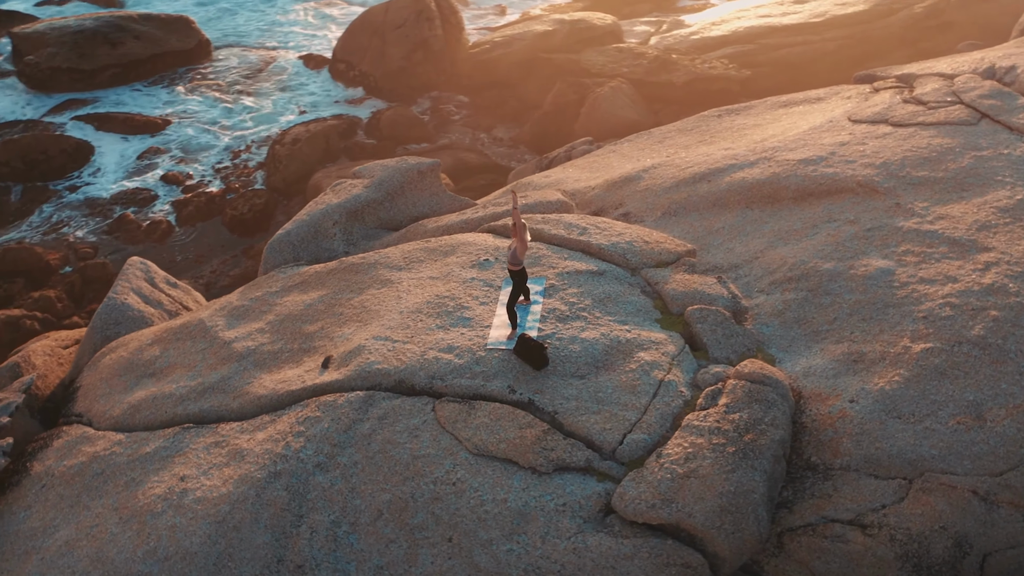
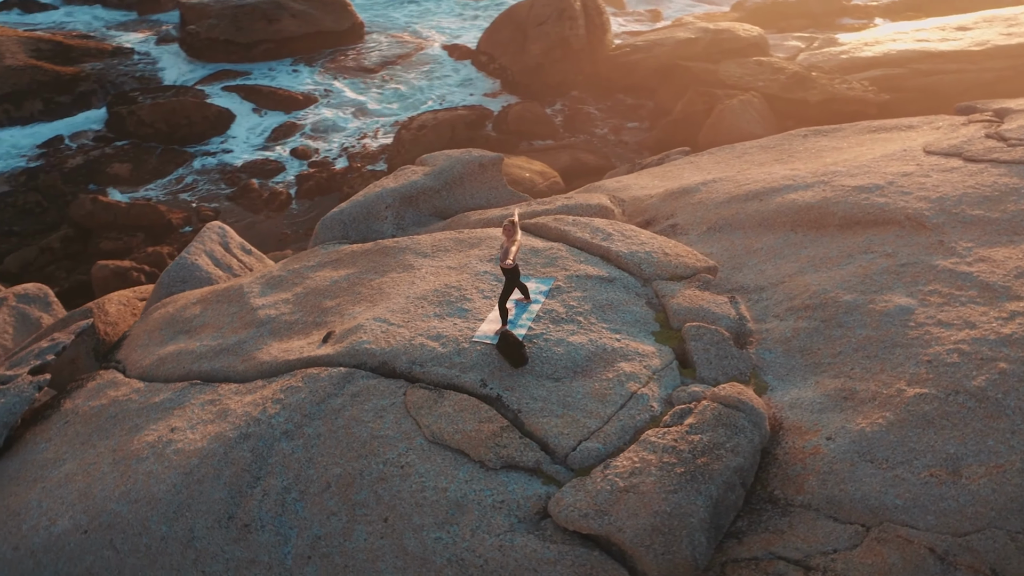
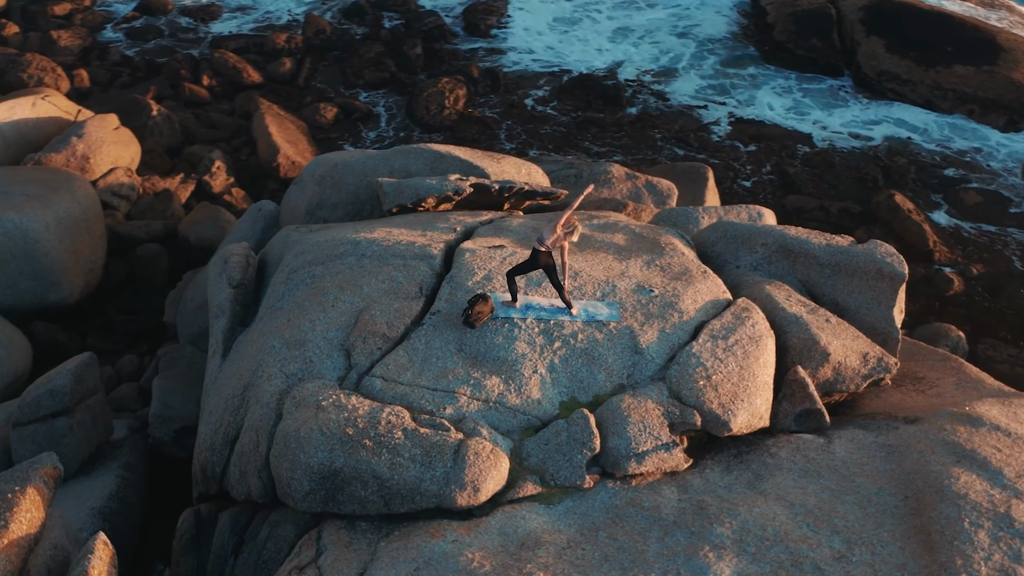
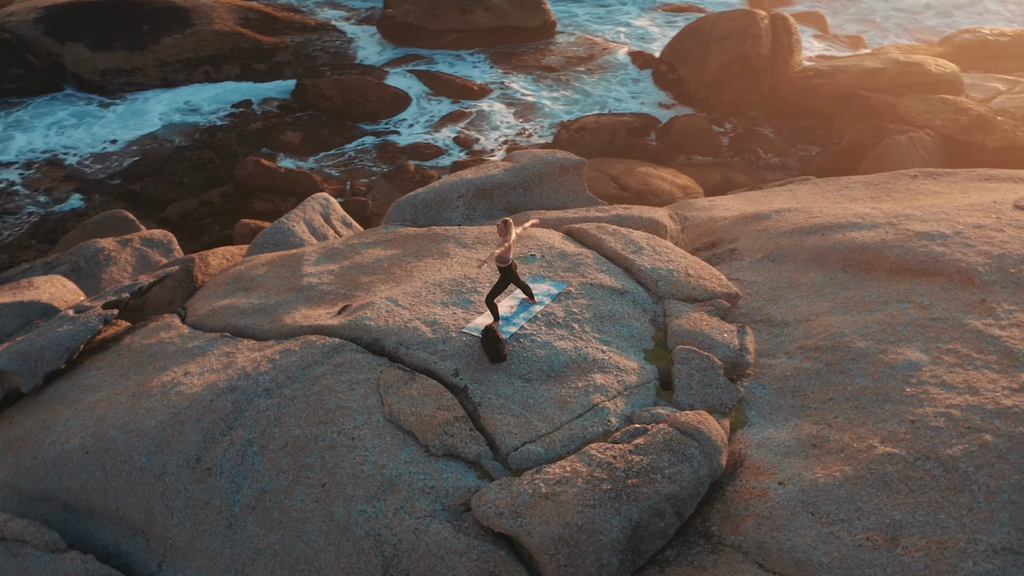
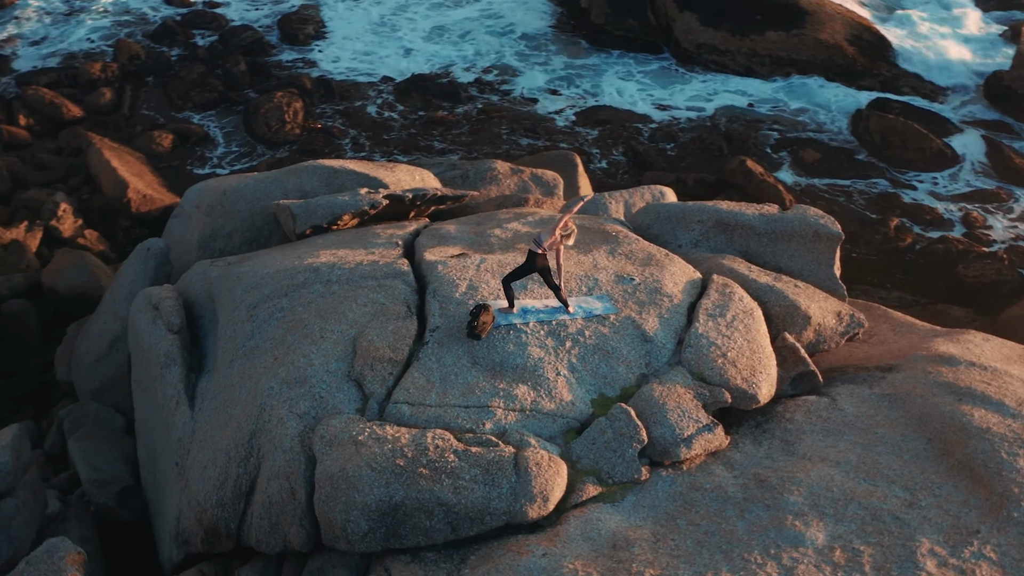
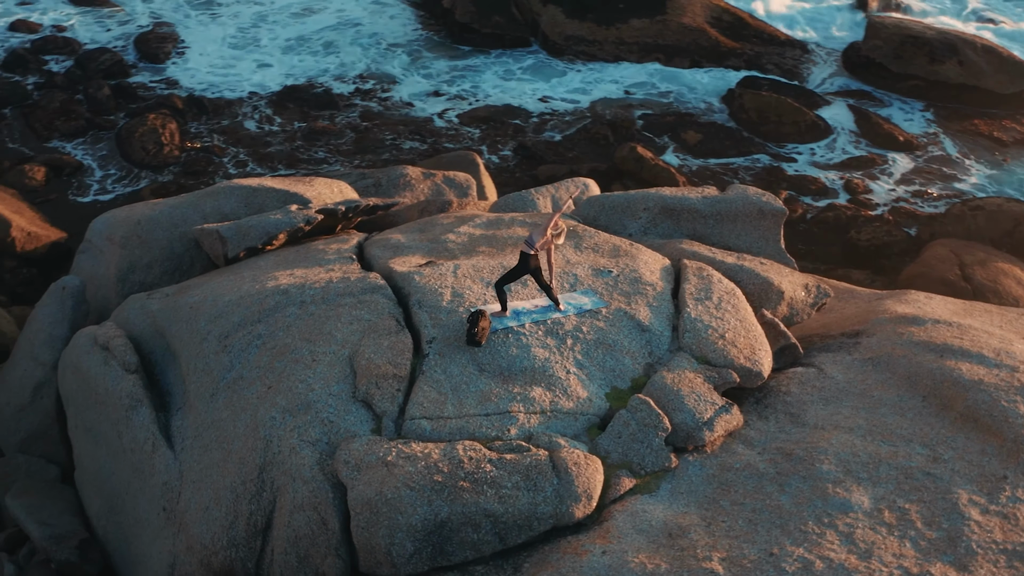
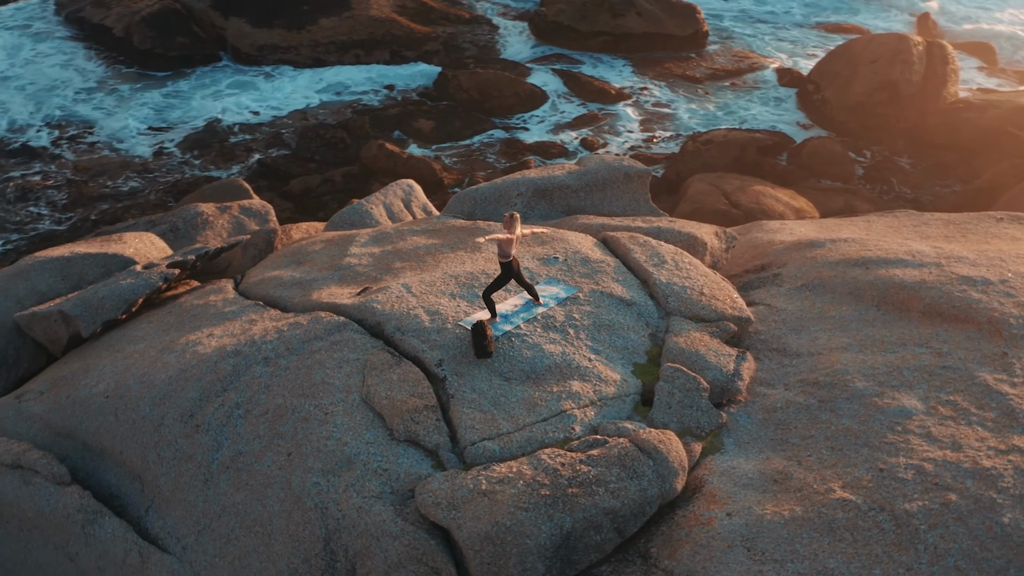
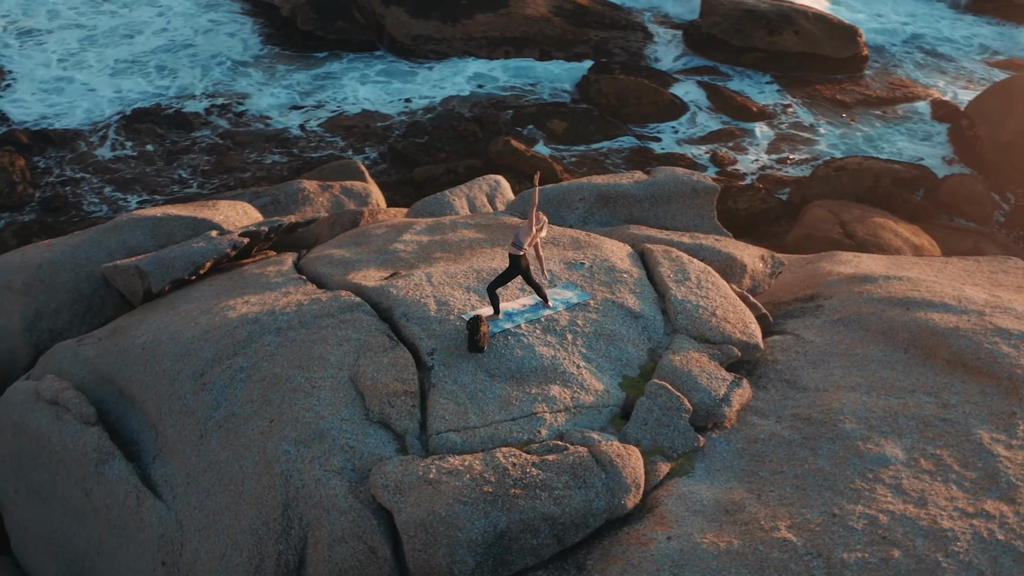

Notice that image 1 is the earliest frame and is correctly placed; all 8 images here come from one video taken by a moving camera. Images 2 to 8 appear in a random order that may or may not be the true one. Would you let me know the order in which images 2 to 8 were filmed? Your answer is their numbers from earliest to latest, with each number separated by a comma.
2, 4, 7, 8, 6, 5, 3
